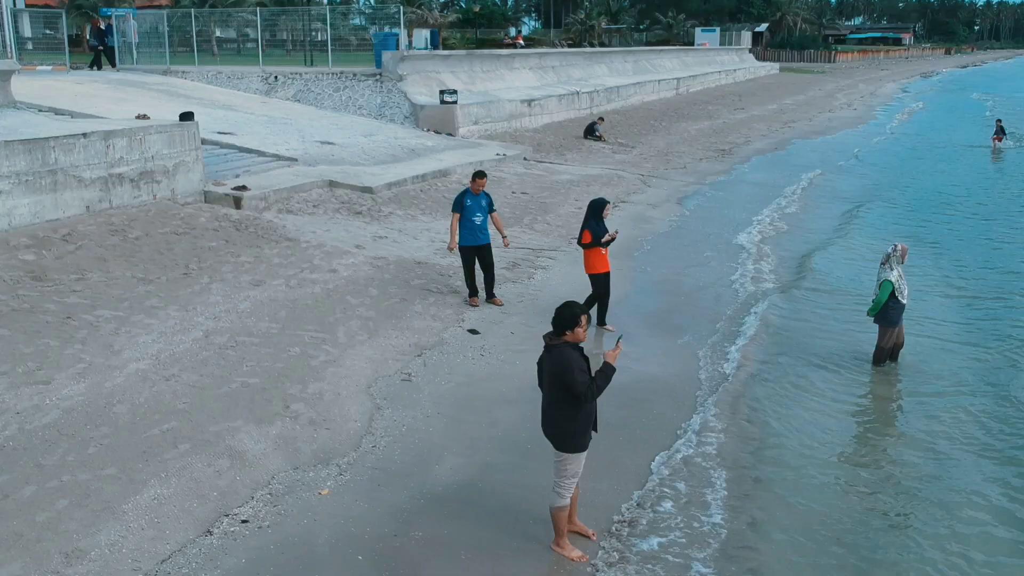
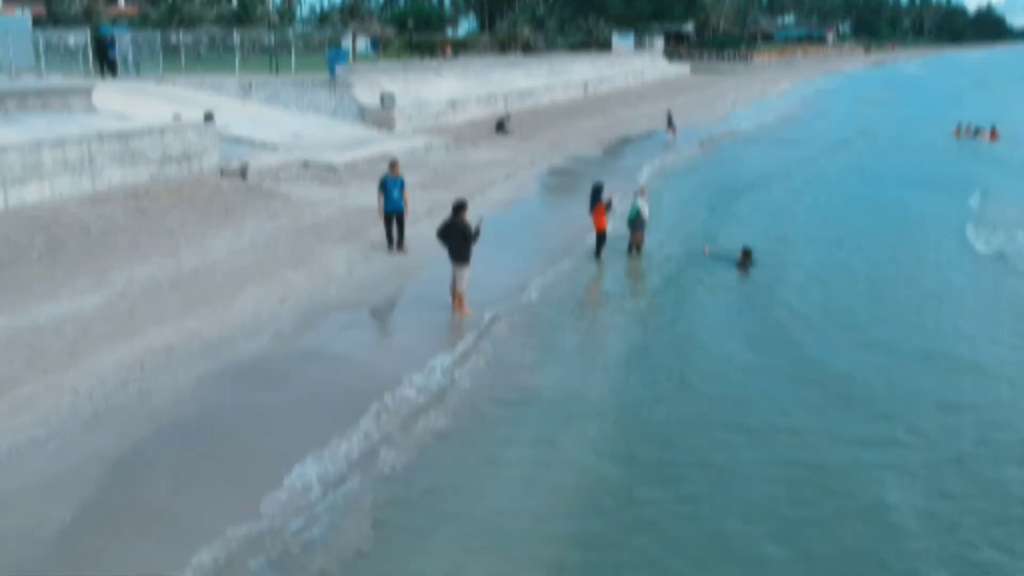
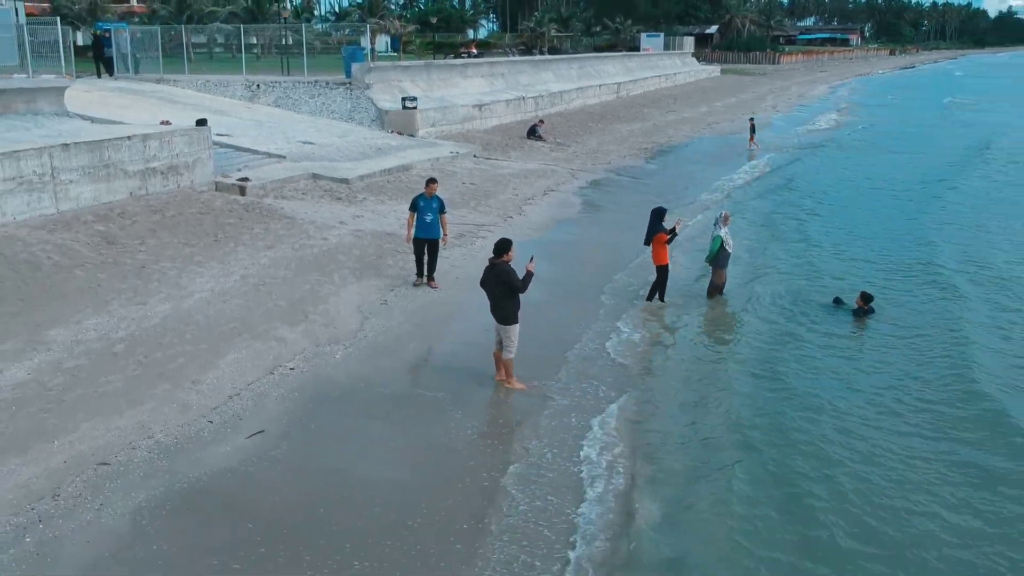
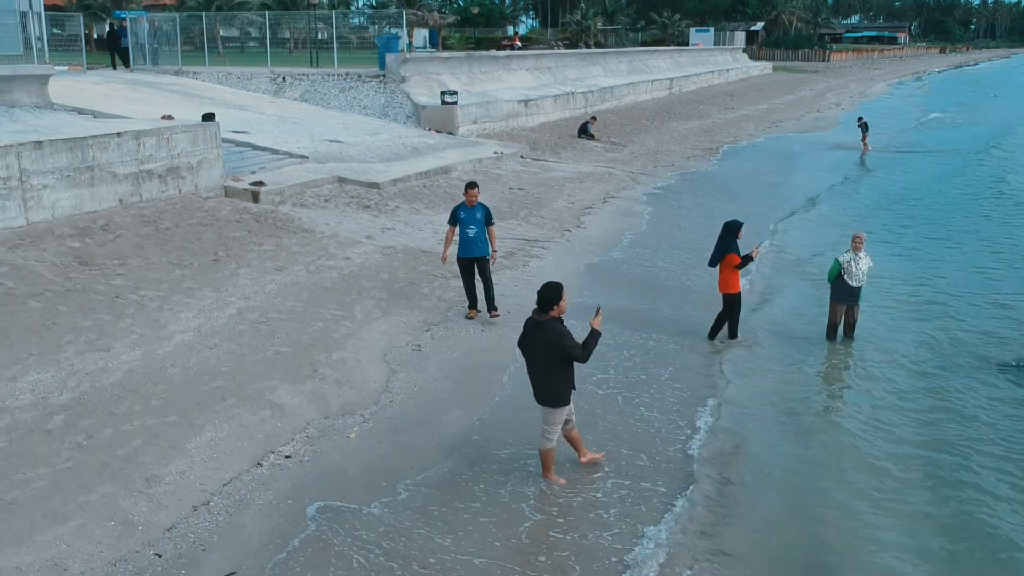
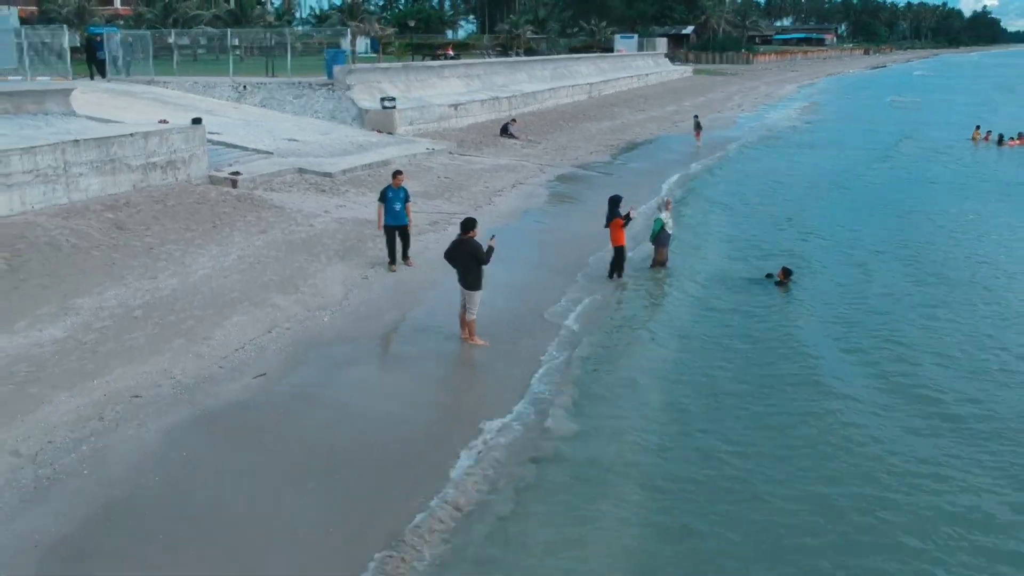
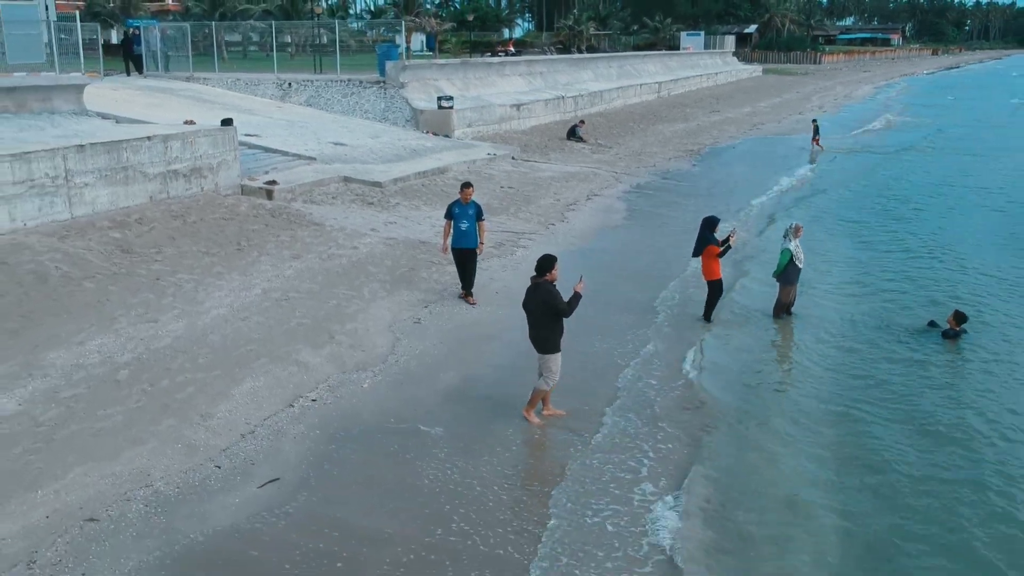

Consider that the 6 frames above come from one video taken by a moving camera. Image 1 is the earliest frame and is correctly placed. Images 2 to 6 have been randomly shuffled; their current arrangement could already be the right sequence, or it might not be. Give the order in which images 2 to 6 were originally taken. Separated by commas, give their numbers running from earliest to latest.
4, 6, 3, 5, 2
